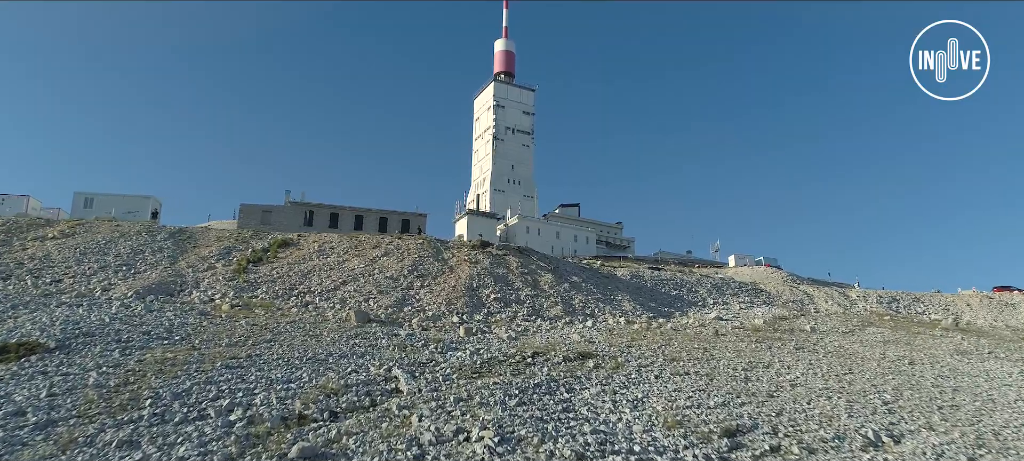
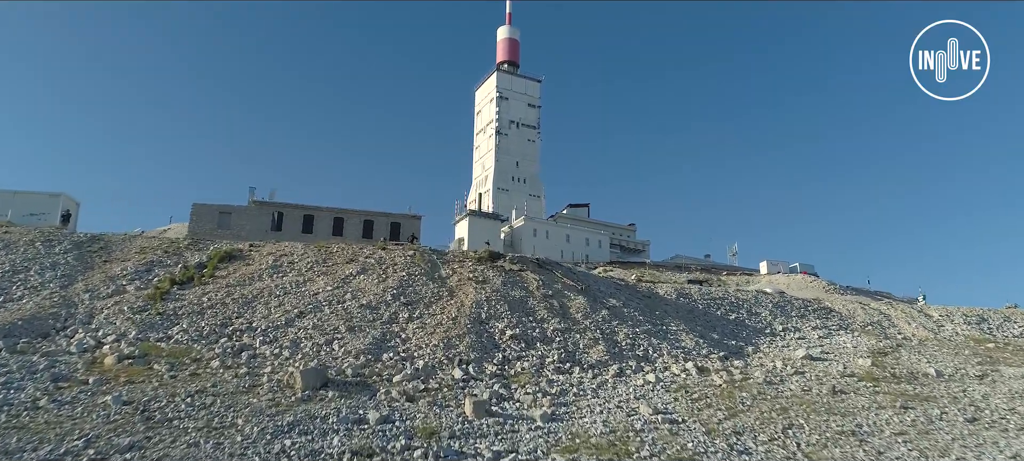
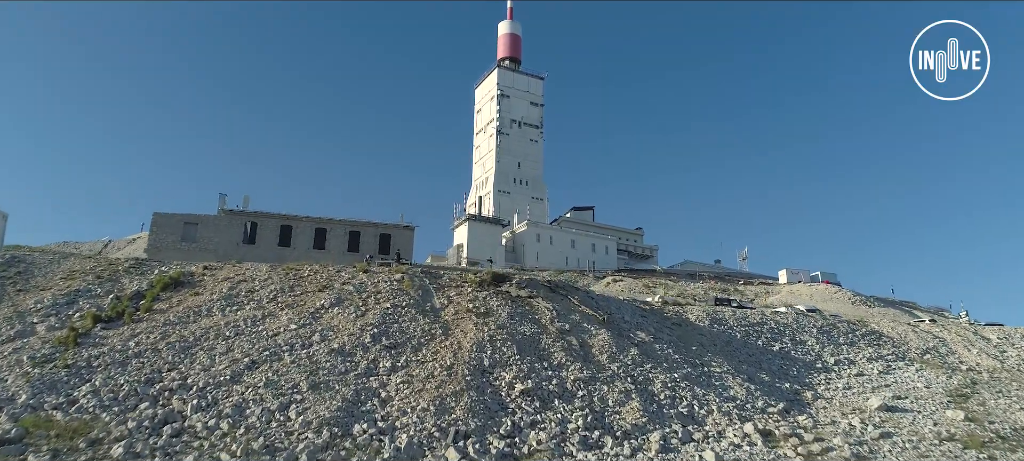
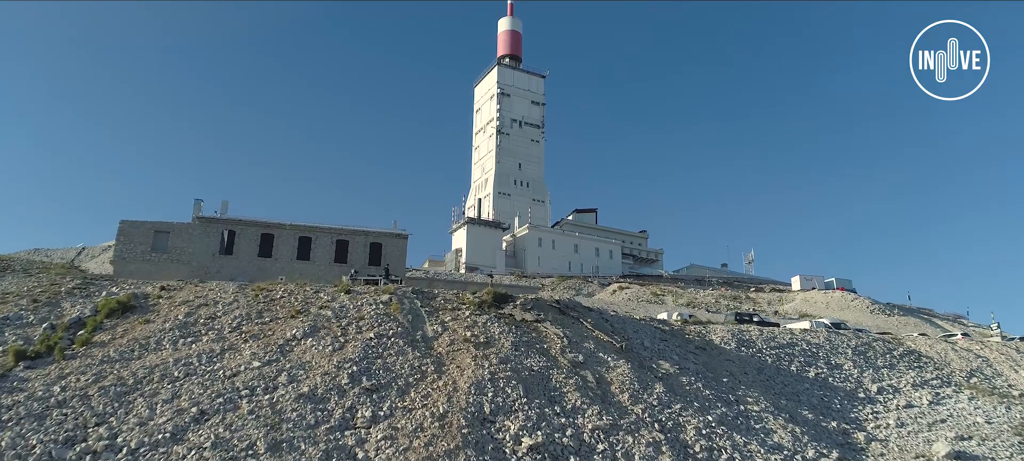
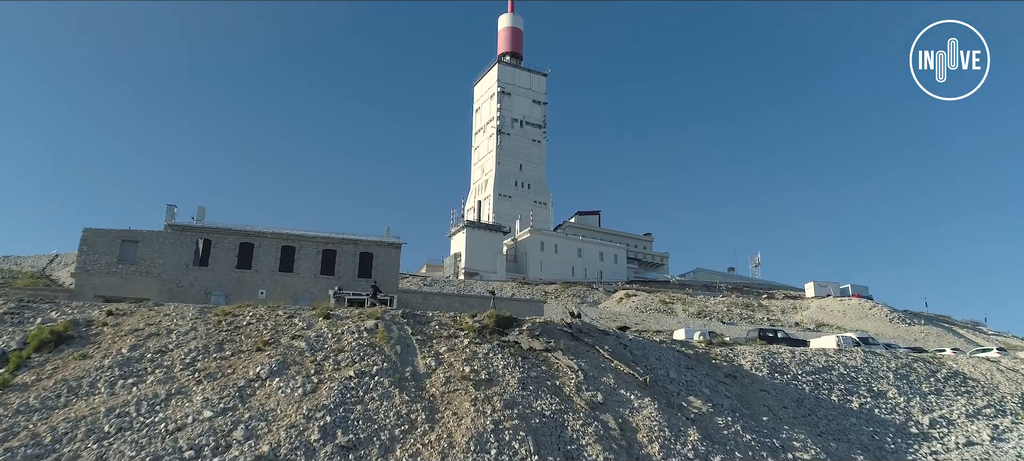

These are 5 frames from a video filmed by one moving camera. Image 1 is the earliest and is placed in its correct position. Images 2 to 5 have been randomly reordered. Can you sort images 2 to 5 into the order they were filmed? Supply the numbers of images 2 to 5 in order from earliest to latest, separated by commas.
2, 3, 4, 5
